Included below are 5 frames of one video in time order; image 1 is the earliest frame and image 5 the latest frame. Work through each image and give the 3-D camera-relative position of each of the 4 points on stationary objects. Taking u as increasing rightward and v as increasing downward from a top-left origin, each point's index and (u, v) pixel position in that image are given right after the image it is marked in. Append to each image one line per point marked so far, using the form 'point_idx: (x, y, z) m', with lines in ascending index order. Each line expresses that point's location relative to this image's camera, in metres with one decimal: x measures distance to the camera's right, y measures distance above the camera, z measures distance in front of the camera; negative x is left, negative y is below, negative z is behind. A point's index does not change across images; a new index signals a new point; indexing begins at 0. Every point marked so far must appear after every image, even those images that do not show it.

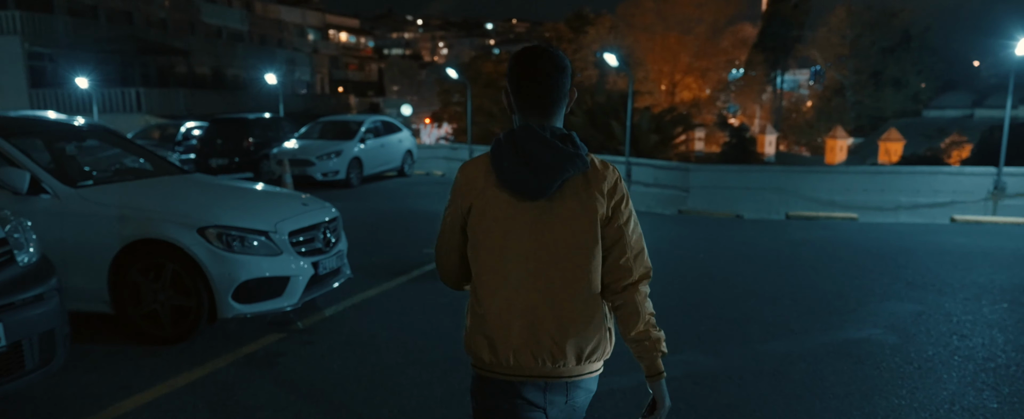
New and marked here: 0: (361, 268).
0: (-1.4, -0.5, +7.3) m
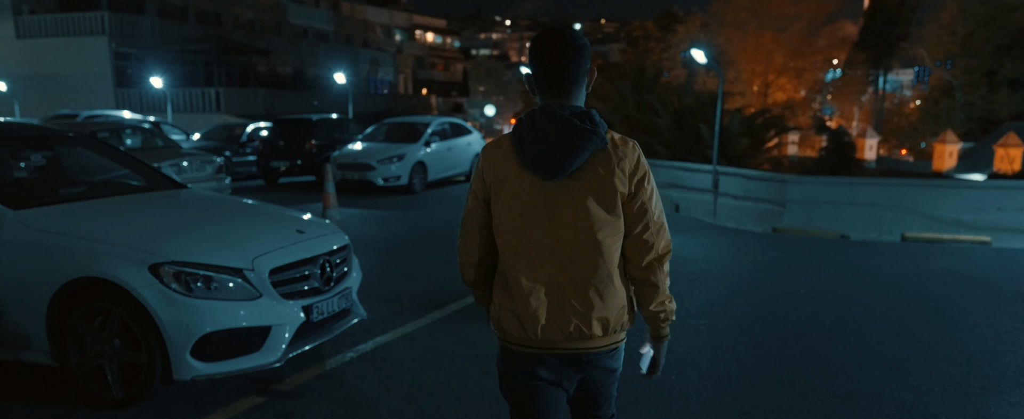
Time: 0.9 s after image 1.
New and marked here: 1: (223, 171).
0: (-0.9, -0.7, +6.2) m
1: (-3.7, +0.6, +10.3) m
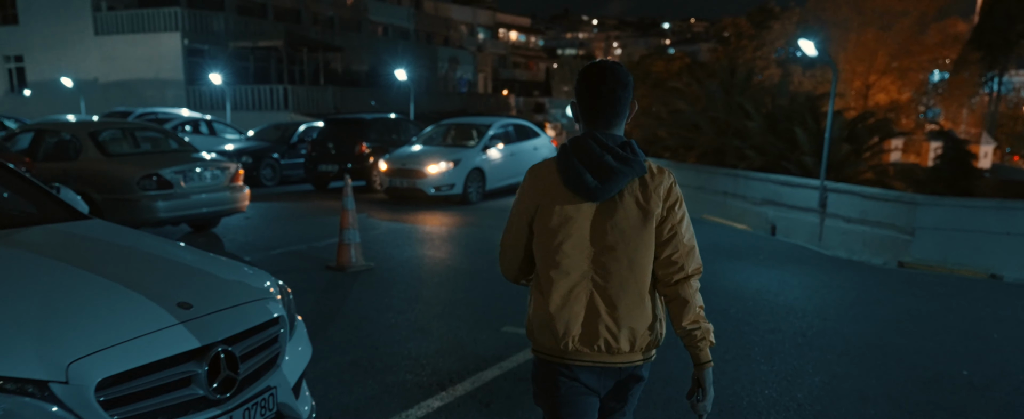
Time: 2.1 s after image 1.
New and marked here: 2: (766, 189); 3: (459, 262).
0: (-0.7, -0.9, +4.6) m
1: (-3.0, +0.4, +9.0) m
2: (+3.3, +0.3, +10.7) m
3: (-0.5, -0.5, +7.8) m
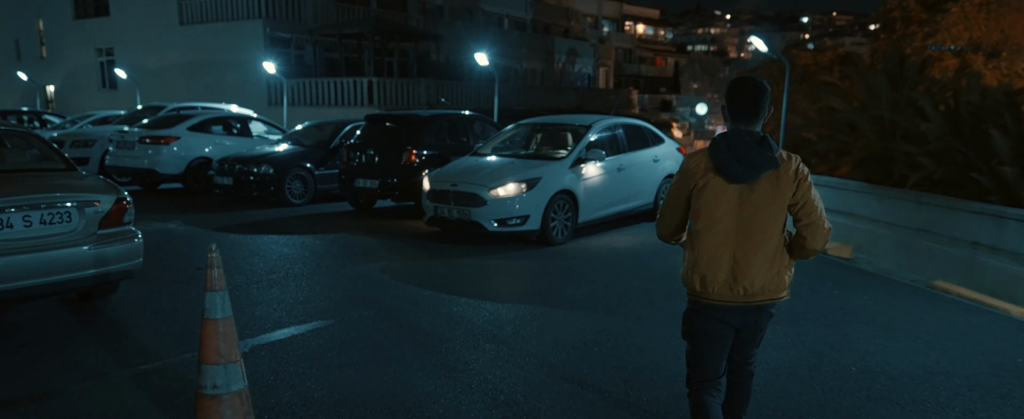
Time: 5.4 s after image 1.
0: (-0.9, -1.3, +0.6) m
1: (-2.5, 0.0, +5.2) m
2: (+4.1, -0.3, +6.0) m
3: (-0.2, -1.0, +3.7) m
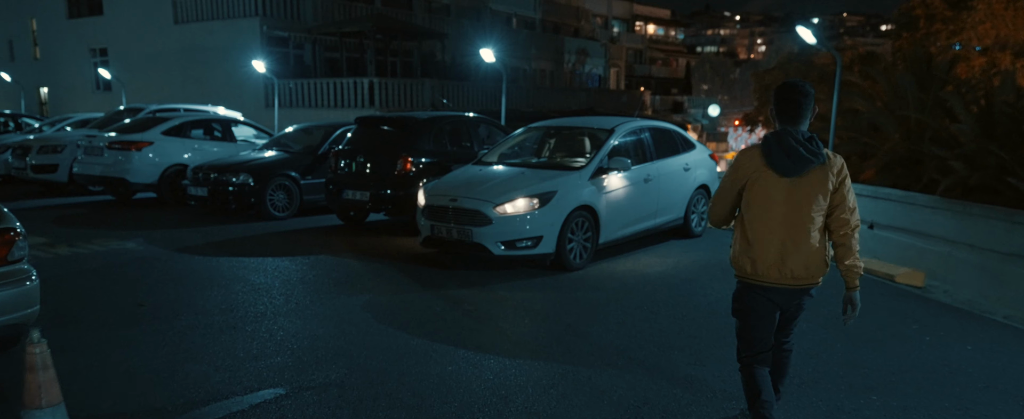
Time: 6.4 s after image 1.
0: (-0.9, -1.5, -0.7) m
1: (-2.4, -0.2, +4.0) m
2: (+4.1, -0.4, +4.7) m
3: (-0.2, -1.1, +2.4) m
